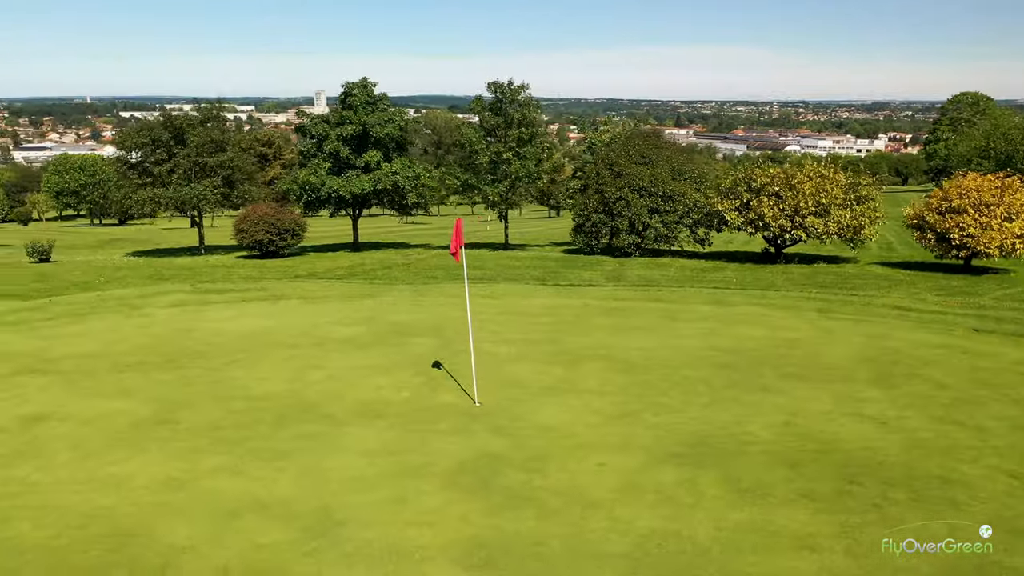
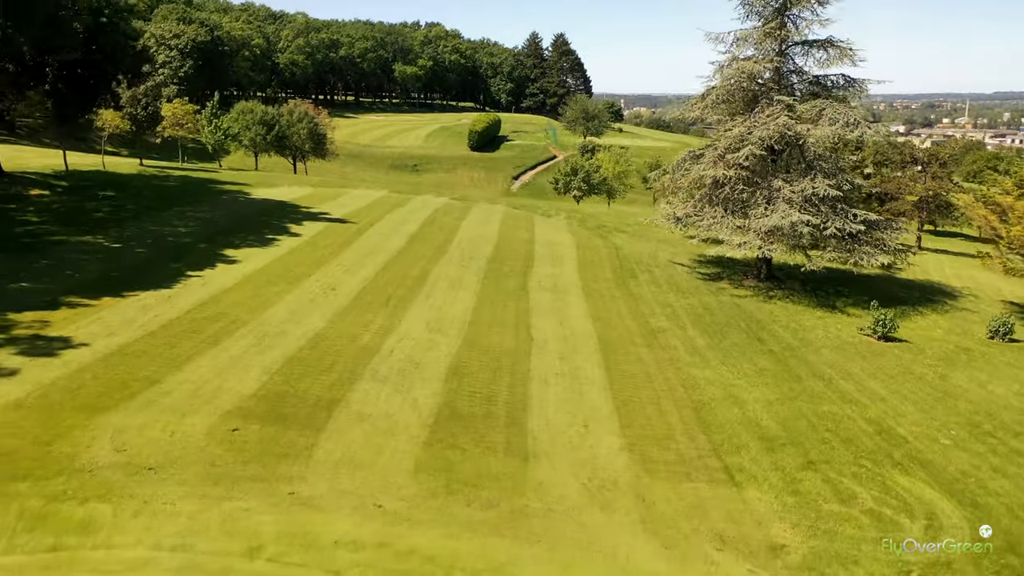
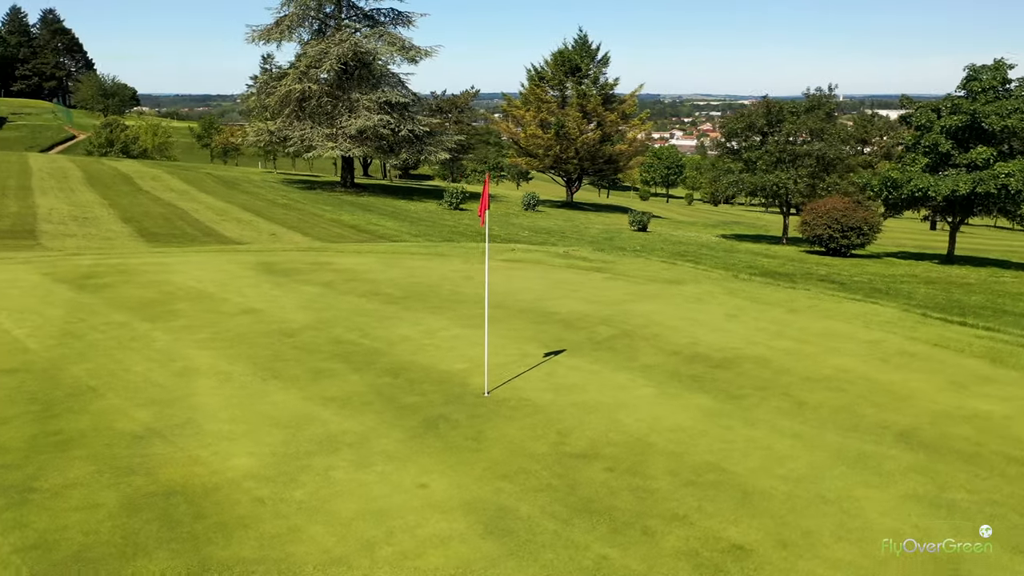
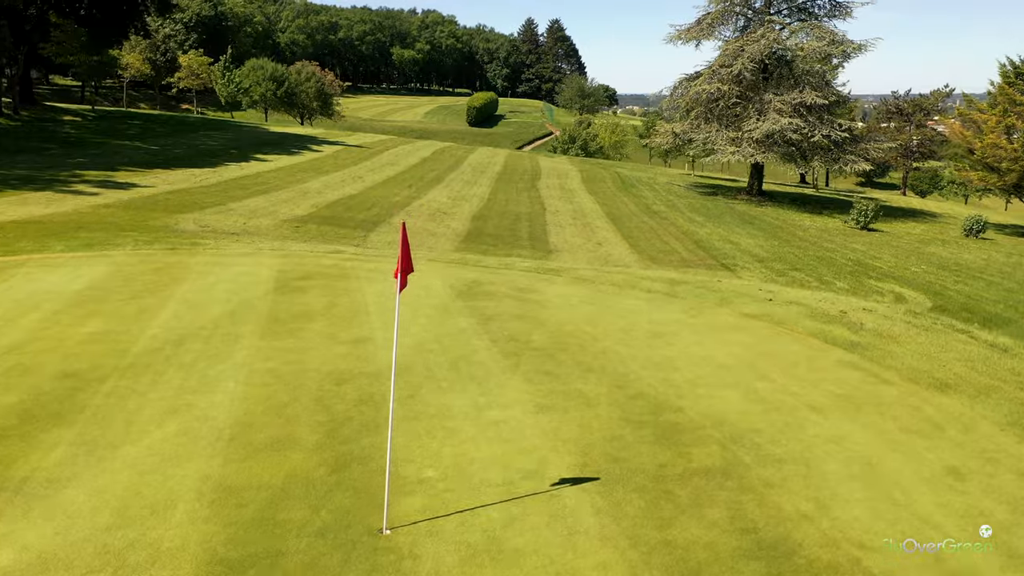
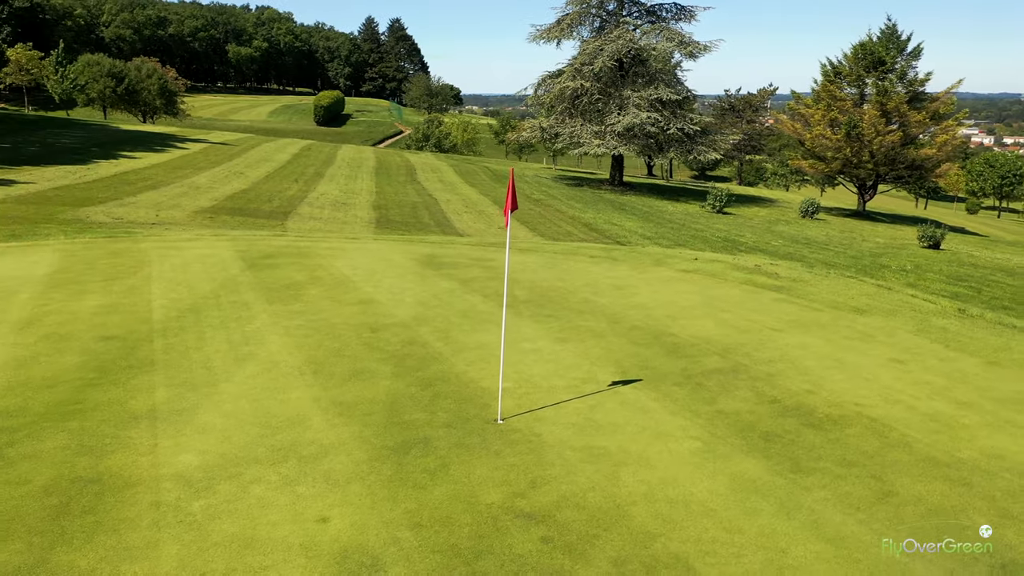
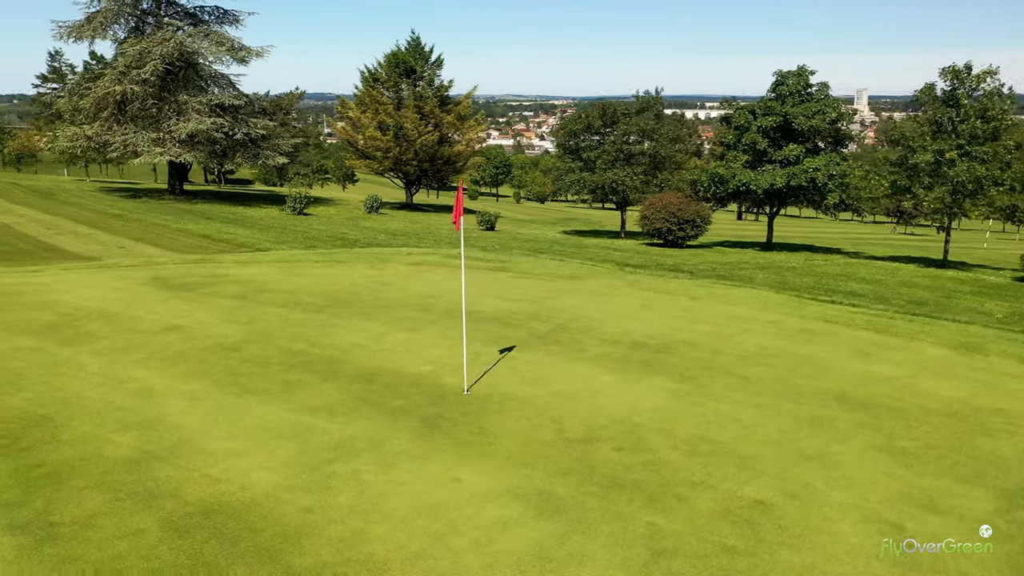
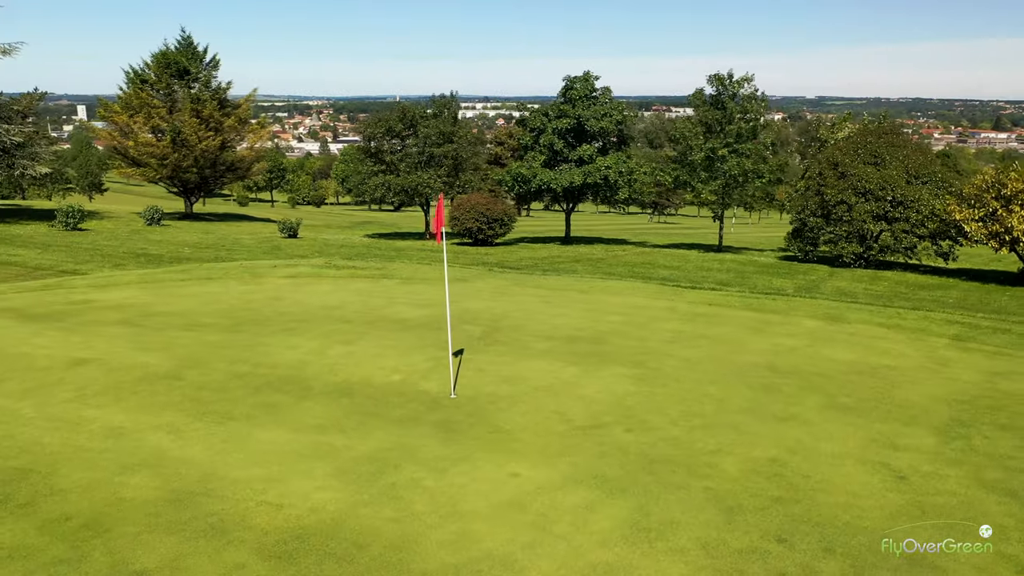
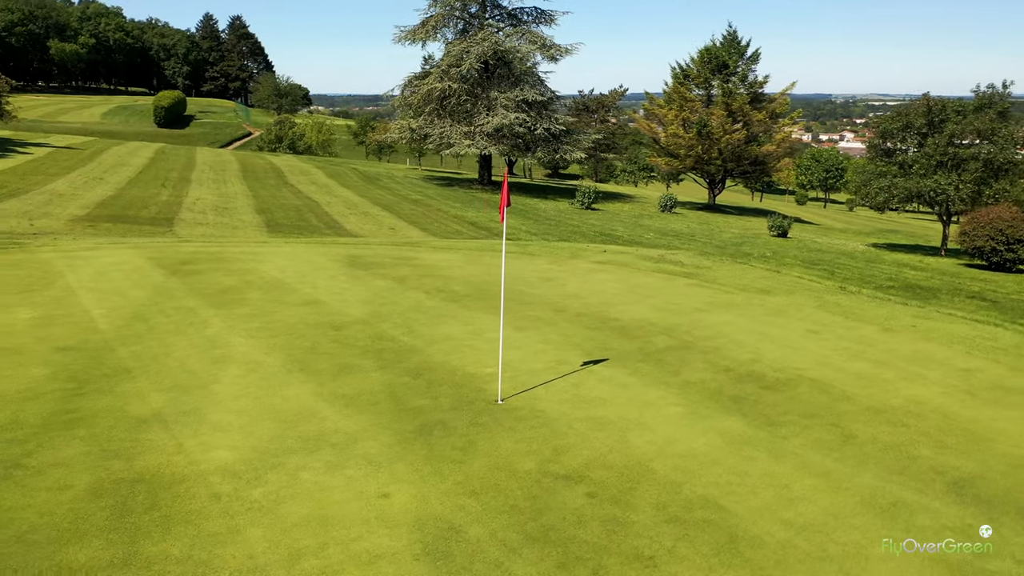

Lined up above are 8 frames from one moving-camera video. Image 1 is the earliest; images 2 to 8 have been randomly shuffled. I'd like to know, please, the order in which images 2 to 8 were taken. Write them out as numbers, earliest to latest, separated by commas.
7, 6, 3, 8, 5, 4, 2
